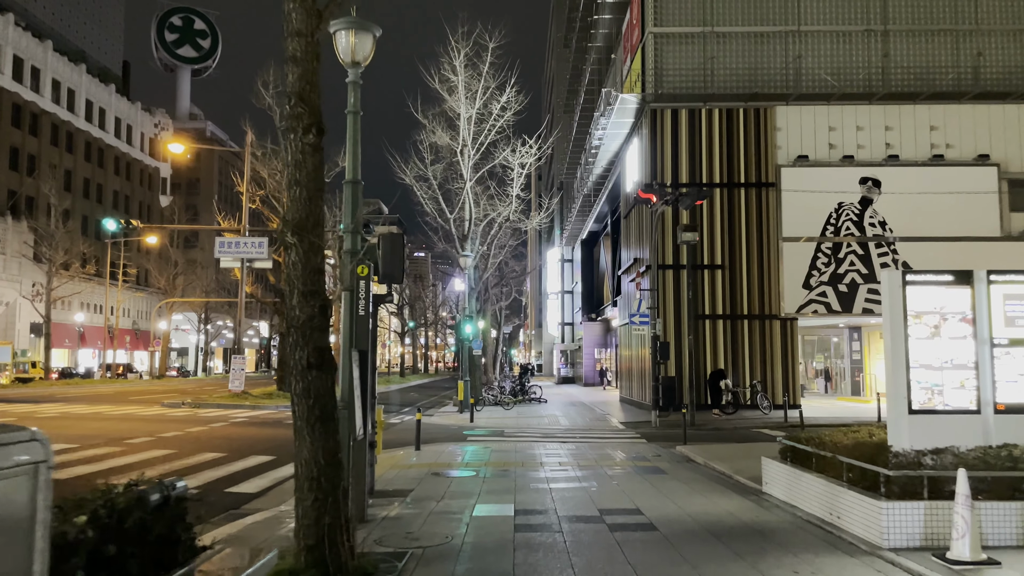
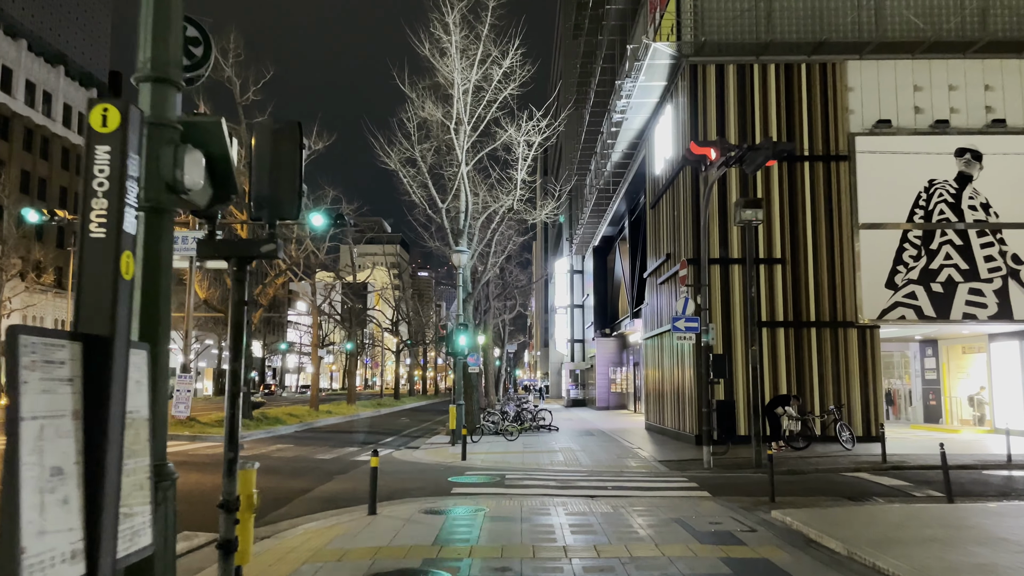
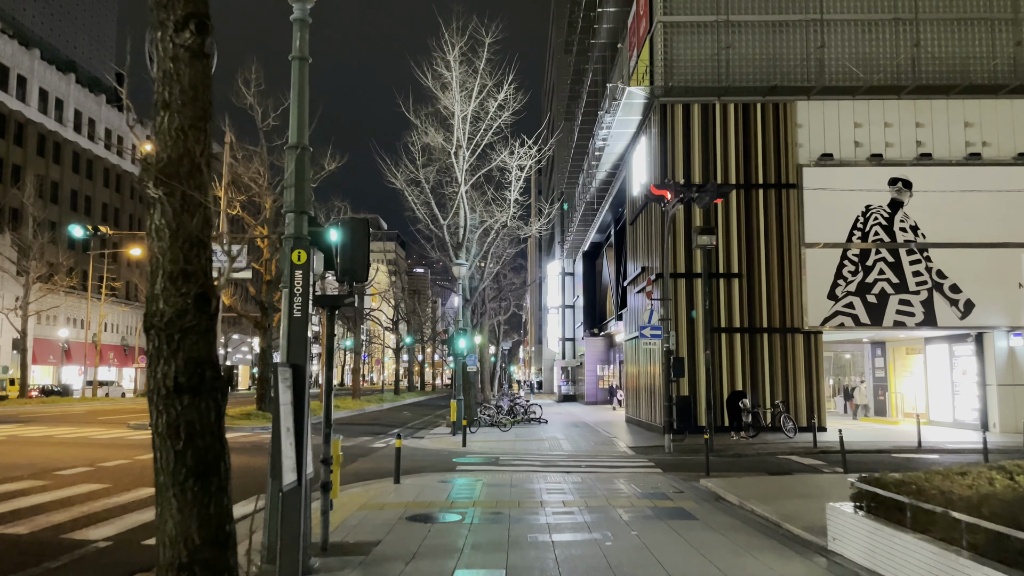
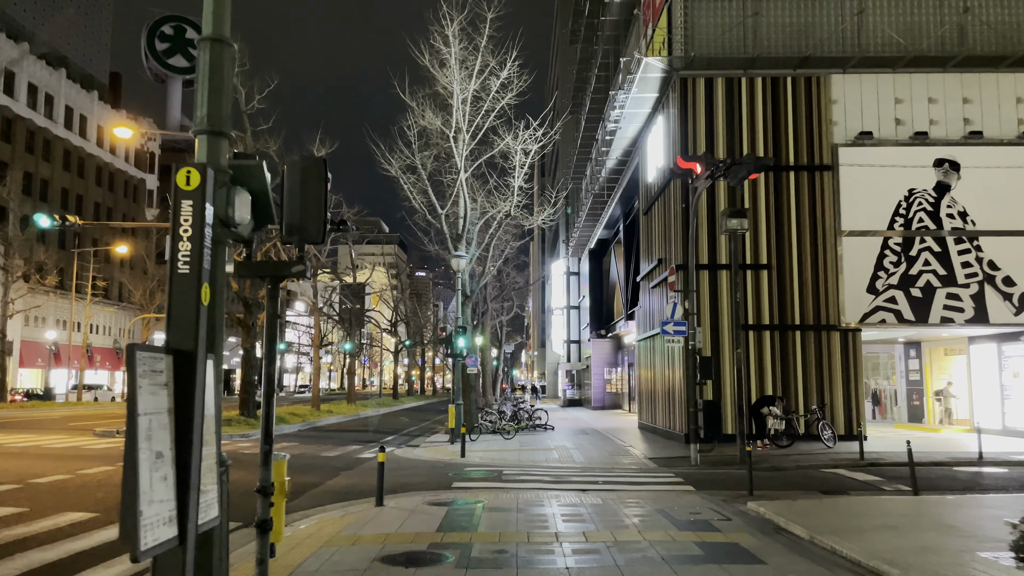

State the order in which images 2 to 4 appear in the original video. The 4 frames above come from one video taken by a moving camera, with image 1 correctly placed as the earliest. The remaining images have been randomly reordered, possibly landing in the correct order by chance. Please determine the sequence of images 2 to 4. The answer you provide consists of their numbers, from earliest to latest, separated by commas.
3, 4, 2
